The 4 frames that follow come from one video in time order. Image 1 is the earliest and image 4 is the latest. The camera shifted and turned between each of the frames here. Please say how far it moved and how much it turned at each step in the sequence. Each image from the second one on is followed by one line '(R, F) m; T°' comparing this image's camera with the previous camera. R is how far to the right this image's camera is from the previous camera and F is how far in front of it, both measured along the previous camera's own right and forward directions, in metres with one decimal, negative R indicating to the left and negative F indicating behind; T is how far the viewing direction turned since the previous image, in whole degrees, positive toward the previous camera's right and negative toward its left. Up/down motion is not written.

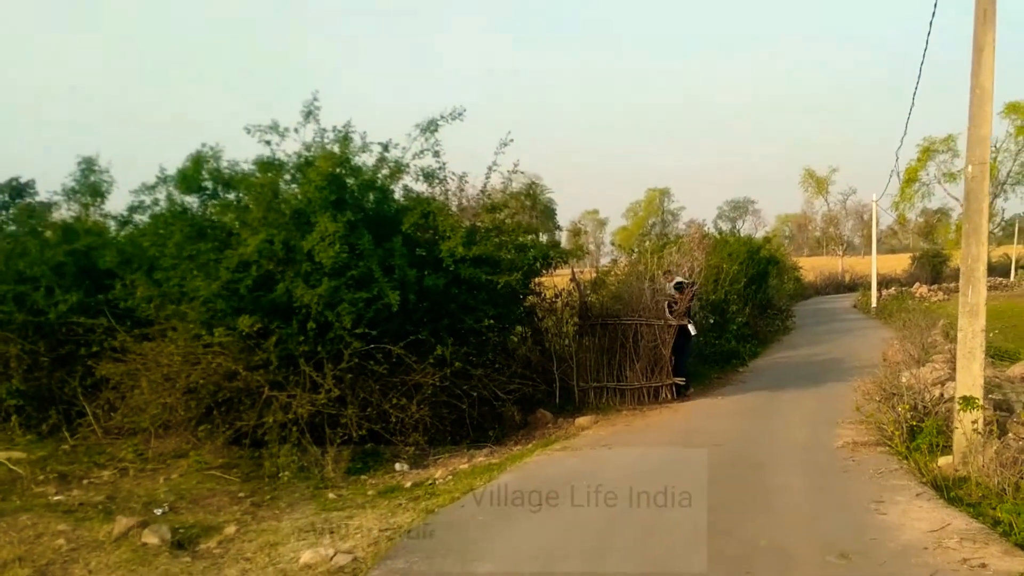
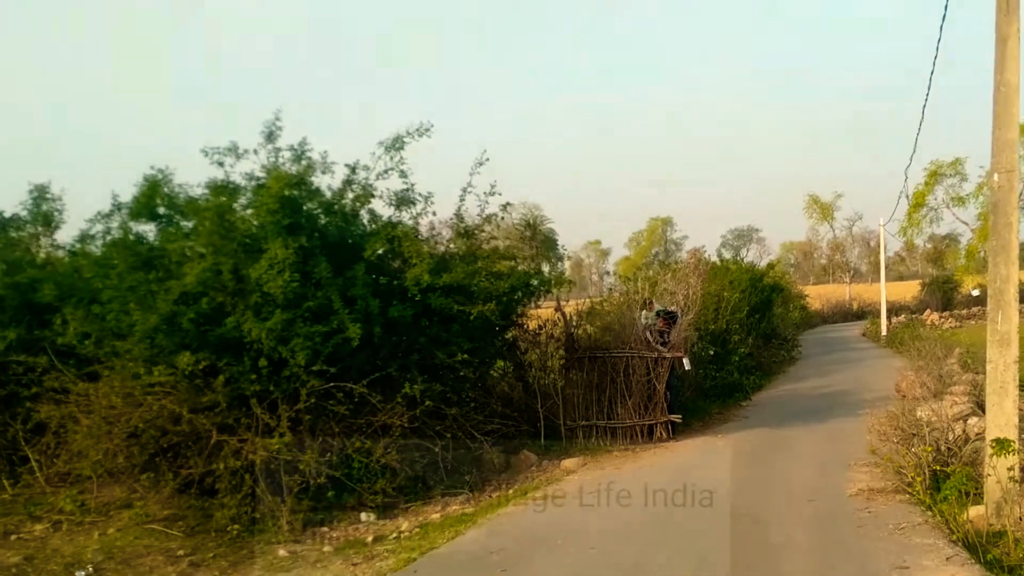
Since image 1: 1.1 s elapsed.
(+0.3, +0.9) m; 0°
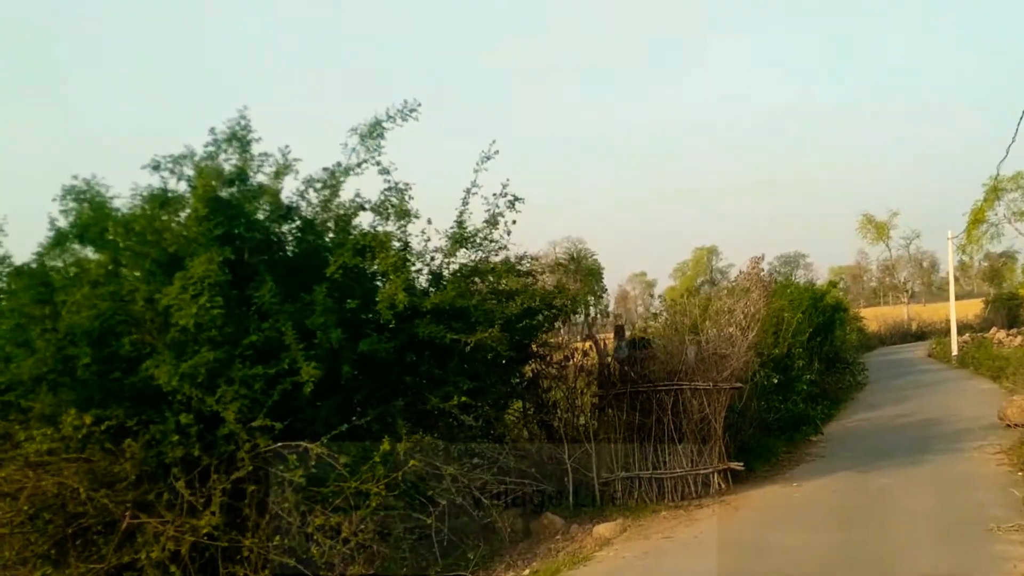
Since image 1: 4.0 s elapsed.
(+0.3, +2.2) m; -3°
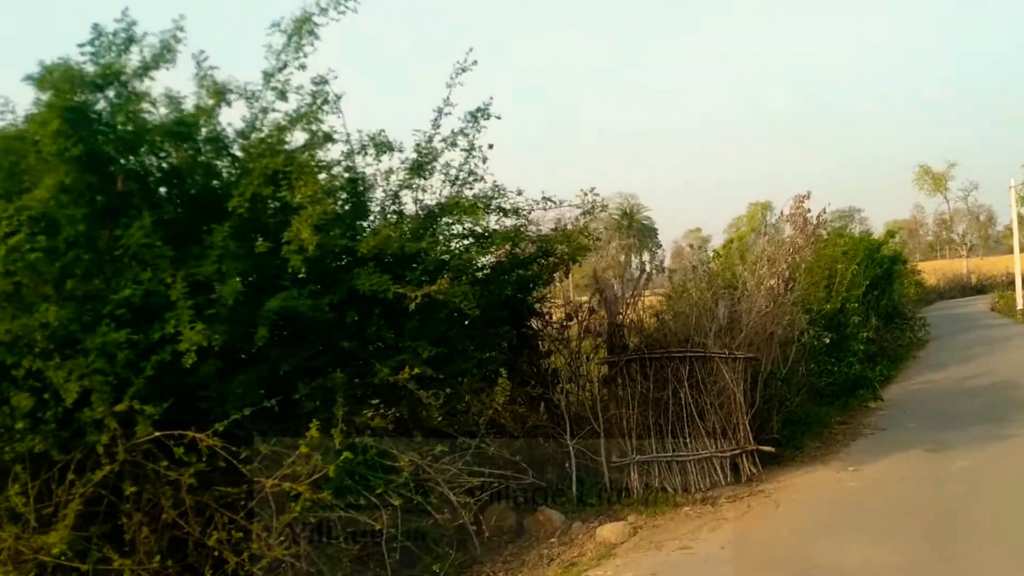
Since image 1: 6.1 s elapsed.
(+0.5, +1.8) m; -3°
